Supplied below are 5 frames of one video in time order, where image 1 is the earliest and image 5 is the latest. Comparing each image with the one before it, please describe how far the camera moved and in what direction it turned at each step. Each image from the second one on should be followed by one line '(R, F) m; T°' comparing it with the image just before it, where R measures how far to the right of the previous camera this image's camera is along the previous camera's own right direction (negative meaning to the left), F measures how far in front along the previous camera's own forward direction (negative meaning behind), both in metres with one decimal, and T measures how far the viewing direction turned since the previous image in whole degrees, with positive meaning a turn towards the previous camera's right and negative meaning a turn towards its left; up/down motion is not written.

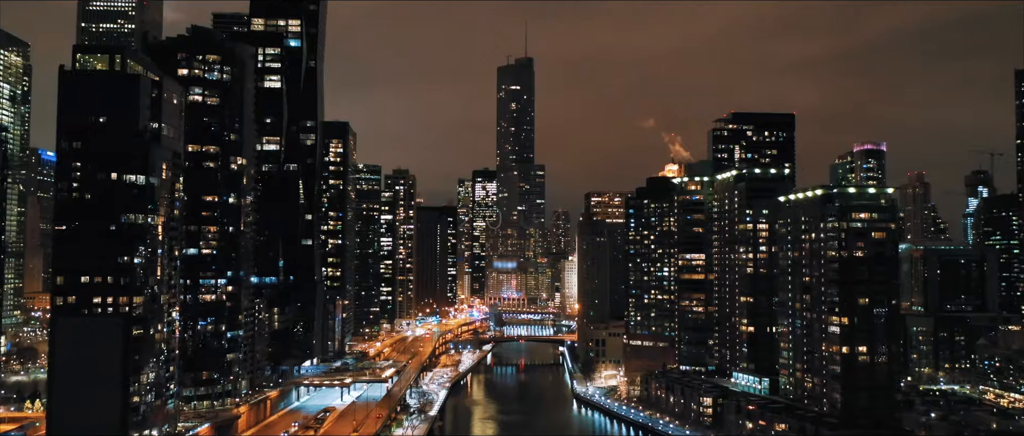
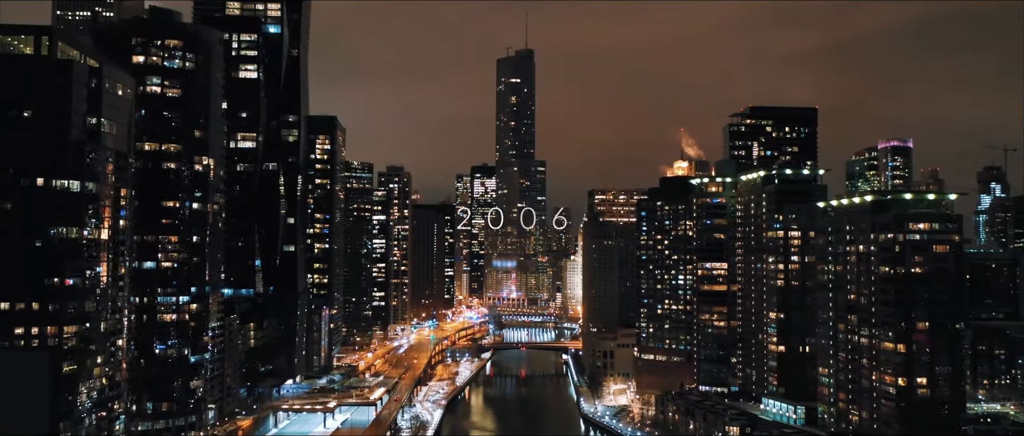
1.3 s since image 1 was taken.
(-0.2, +4.3) m; 0°
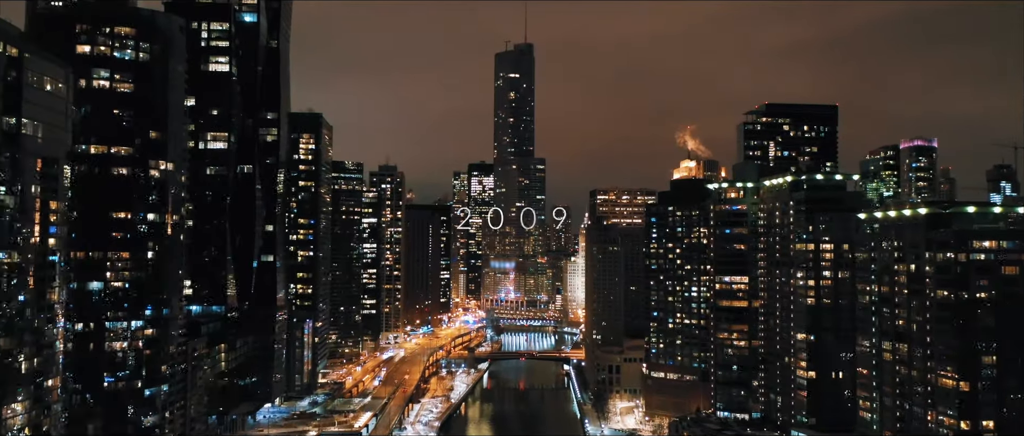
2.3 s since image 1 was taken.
(-0.1, +3.8) m; 0°
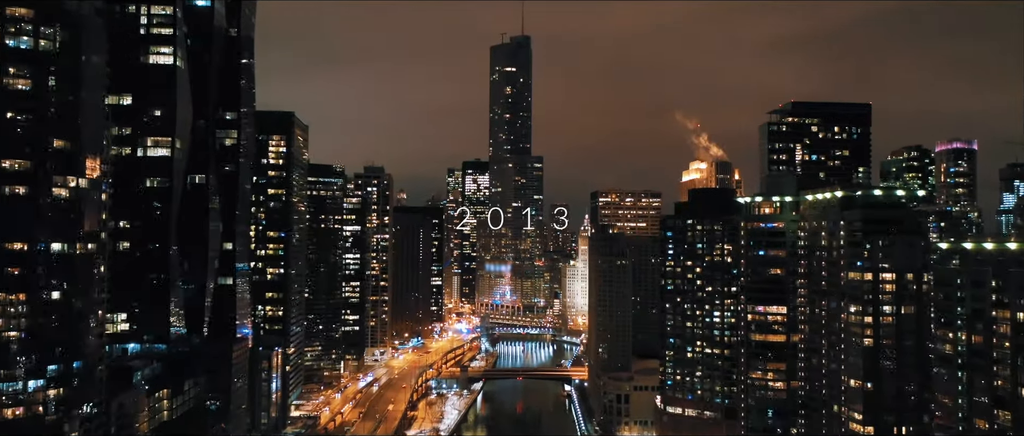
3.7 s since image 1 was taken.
(-0.1, +5.5) m; 0°
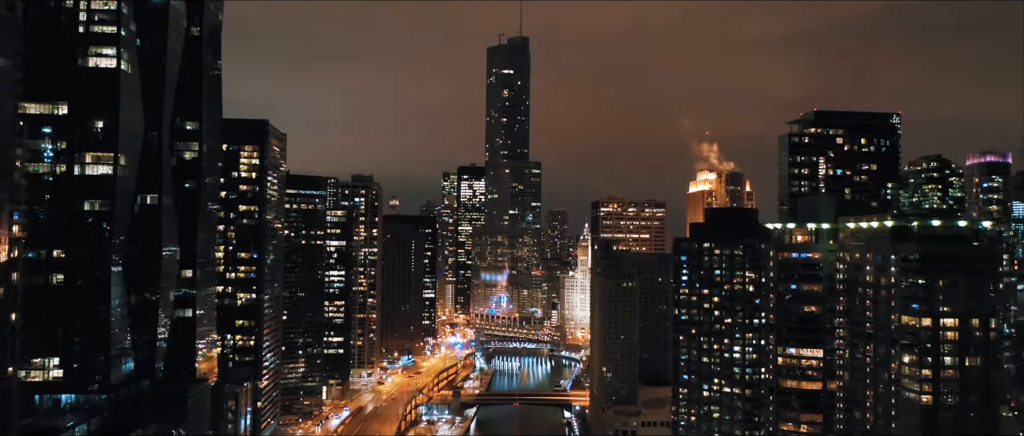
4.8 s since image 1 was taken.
(0.0, +4.1) m; 0°
